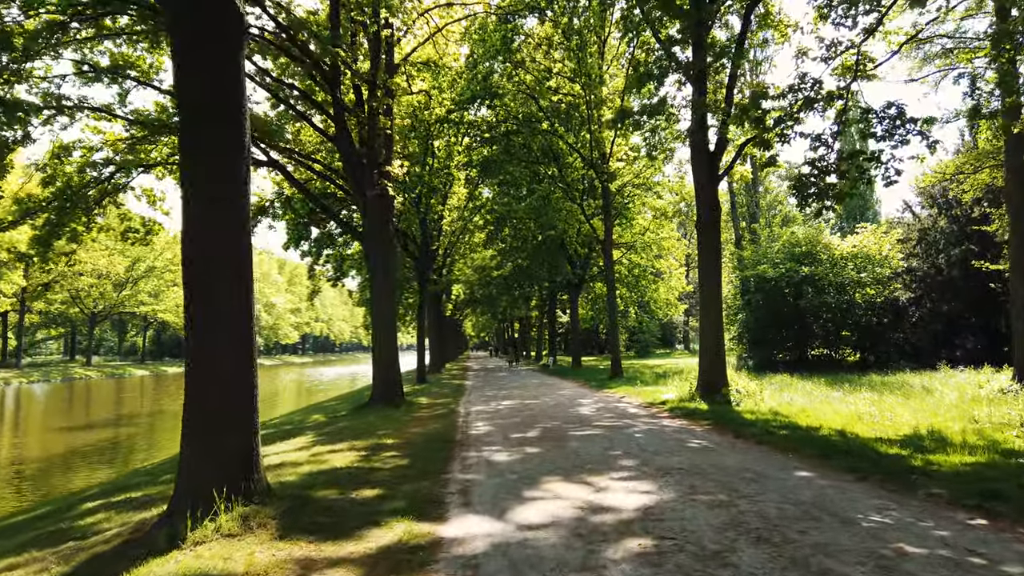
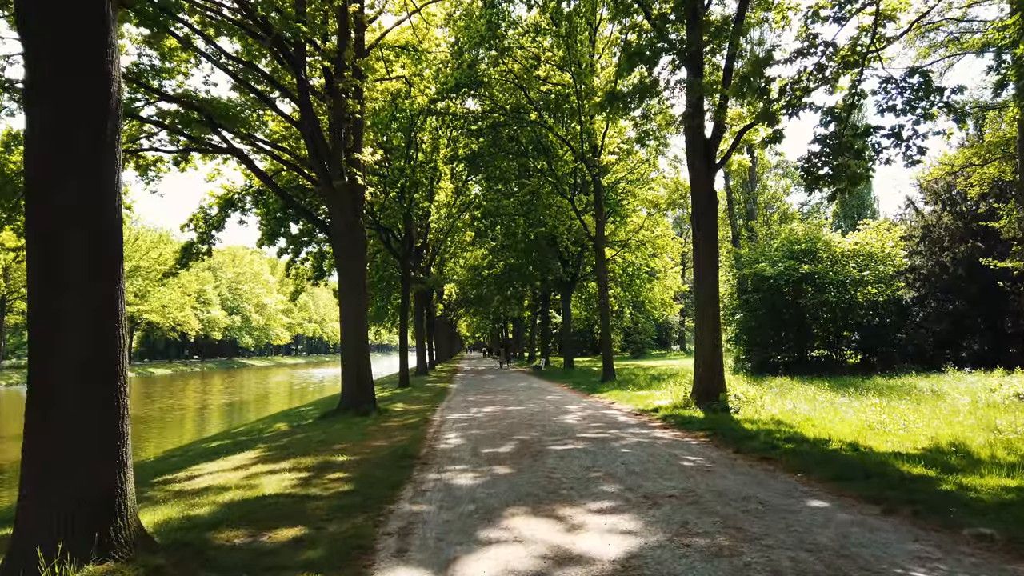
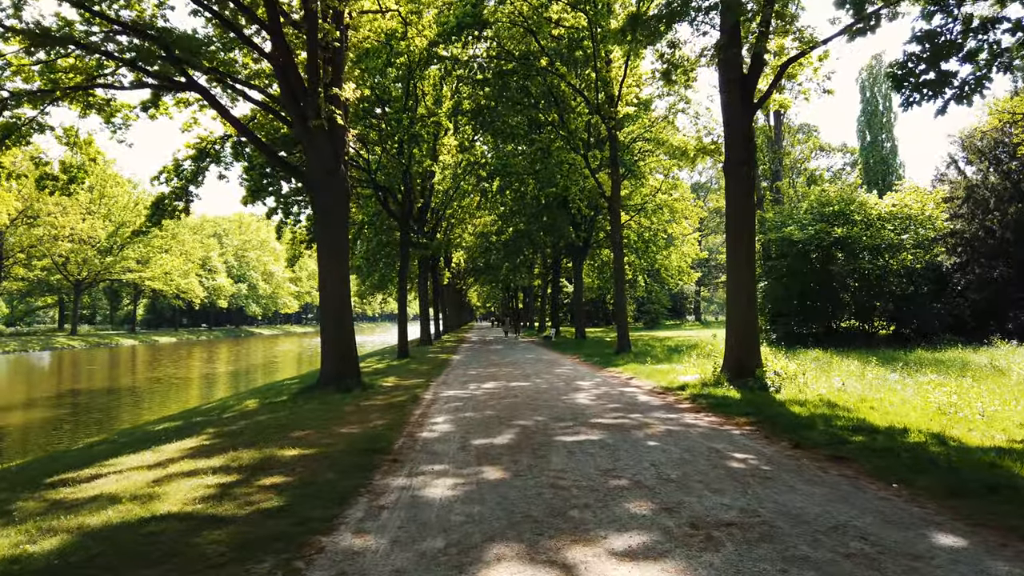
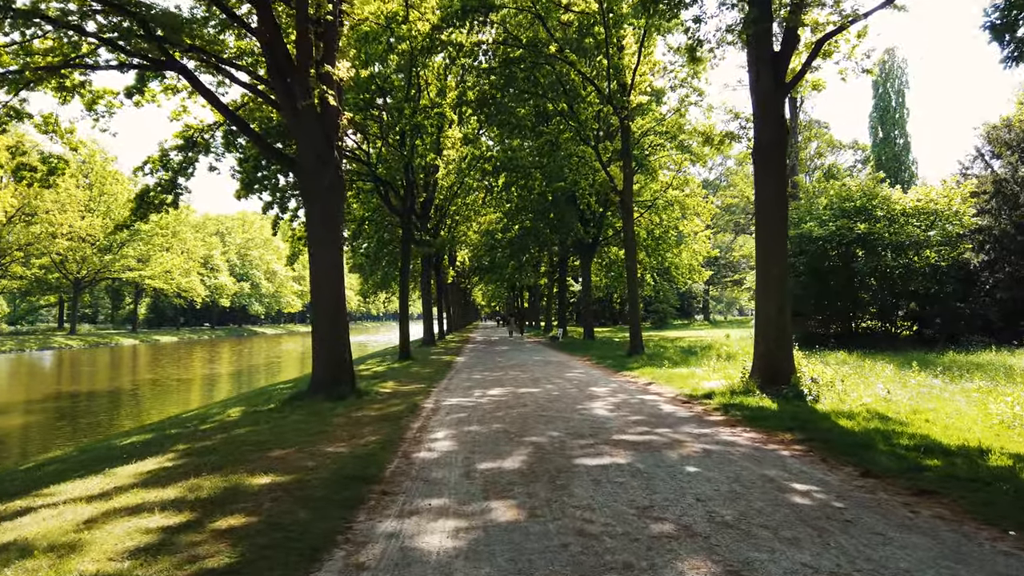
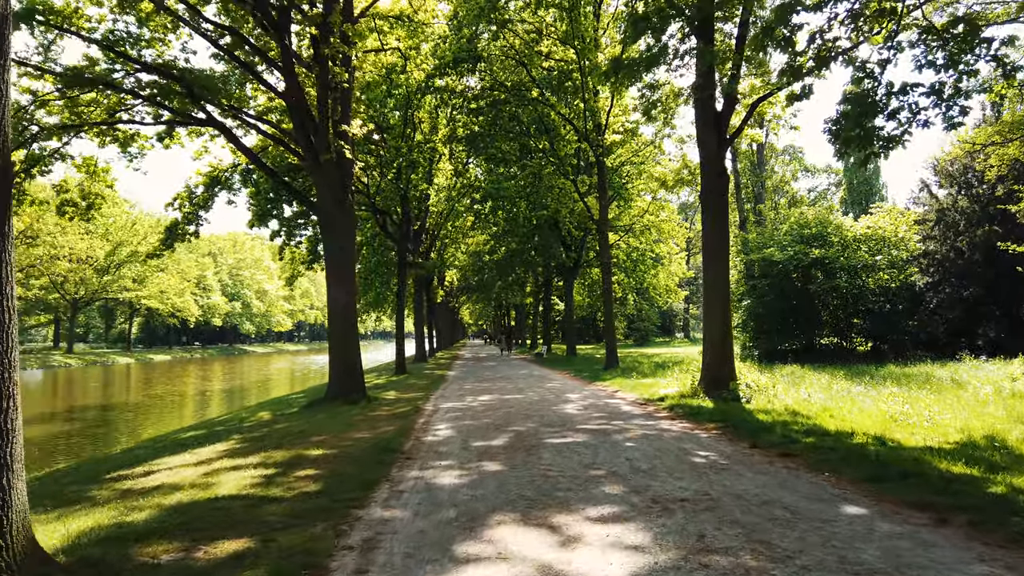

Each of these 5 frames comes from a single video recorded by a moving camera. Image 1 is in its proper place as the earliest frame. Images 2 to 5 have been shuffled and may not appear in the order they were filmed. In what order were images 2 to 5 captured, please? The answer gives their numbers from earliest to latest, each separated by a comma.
2, 5, 3, 4
